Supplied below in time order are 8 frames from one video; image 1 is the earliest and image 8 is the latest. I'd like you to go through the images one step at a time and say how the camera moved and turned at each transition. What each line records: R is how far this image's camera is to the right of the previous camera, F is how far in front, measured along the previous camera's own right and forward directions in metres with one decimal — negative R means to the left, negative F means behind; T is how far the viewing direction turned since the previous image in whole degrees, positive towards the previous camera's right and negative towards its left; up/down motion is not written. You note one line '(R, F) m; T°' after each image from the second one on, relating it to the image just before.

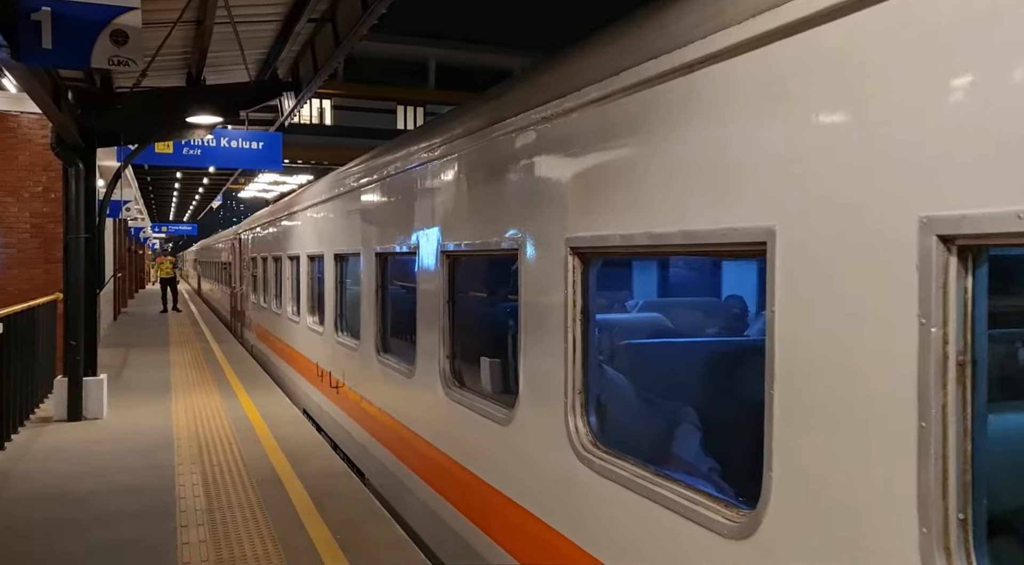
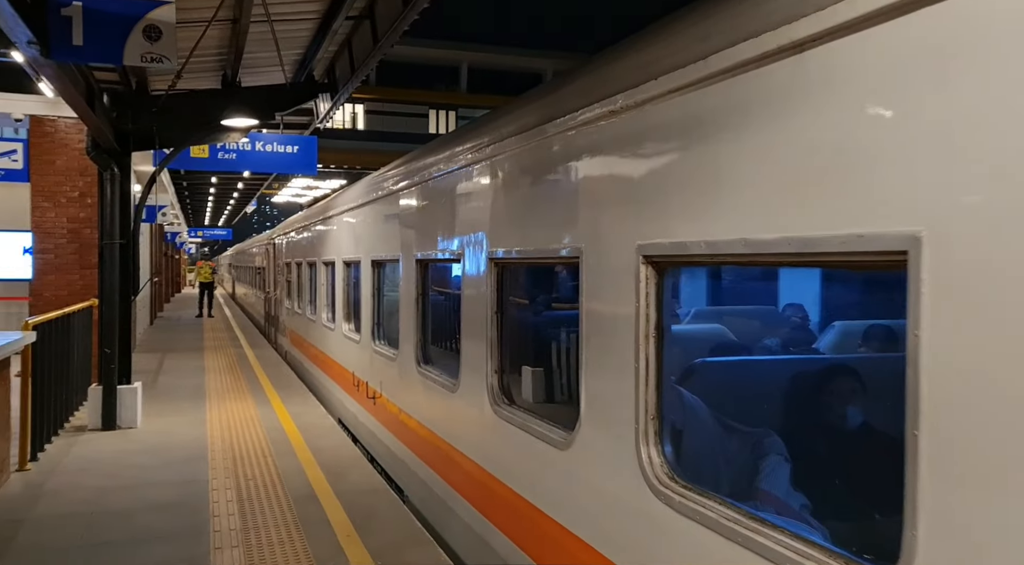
(-0.1, +0.3) m; -2°
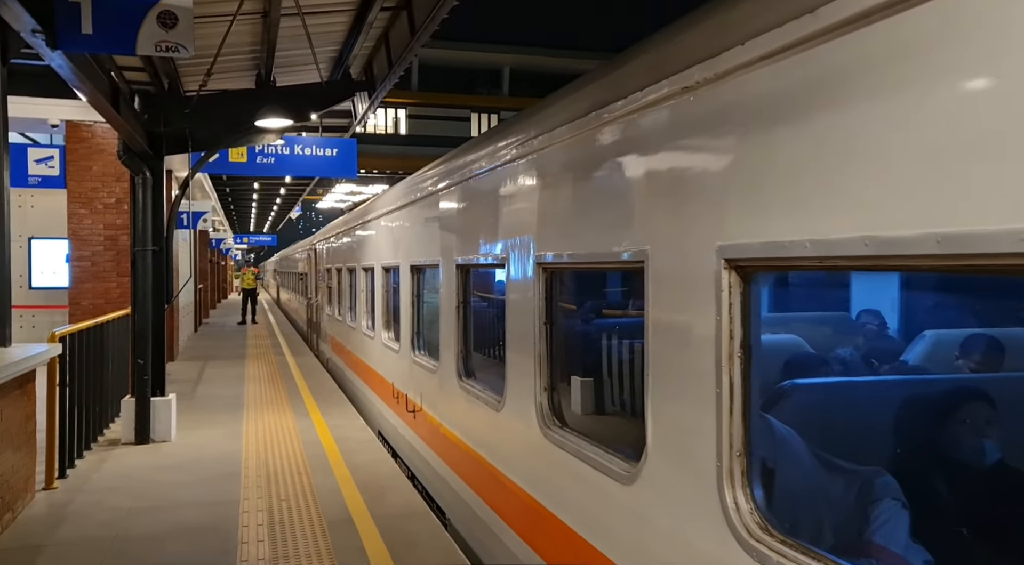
(0.0, +0.4) m; -3°
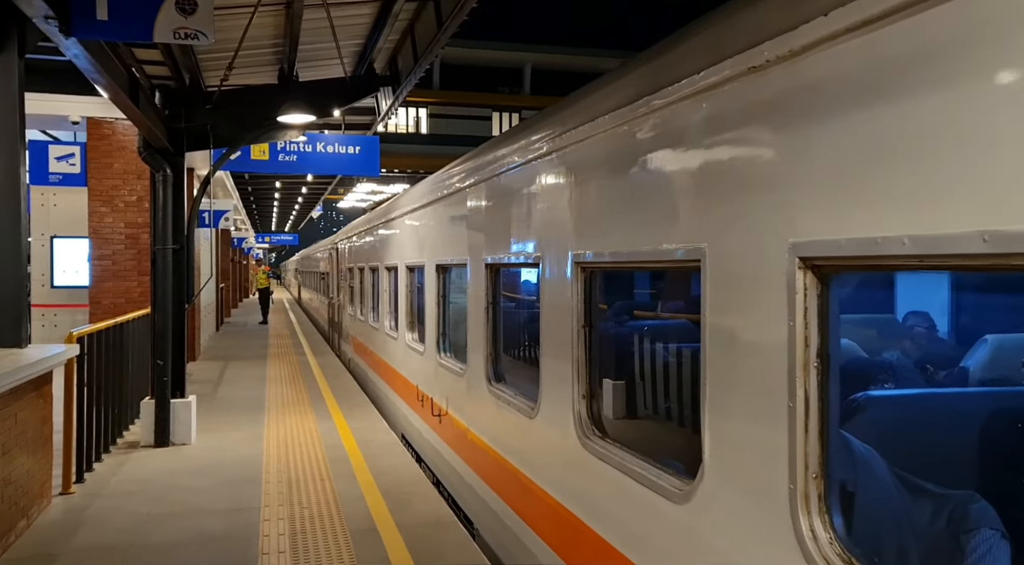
(-0.1, +0.2) m; -1°
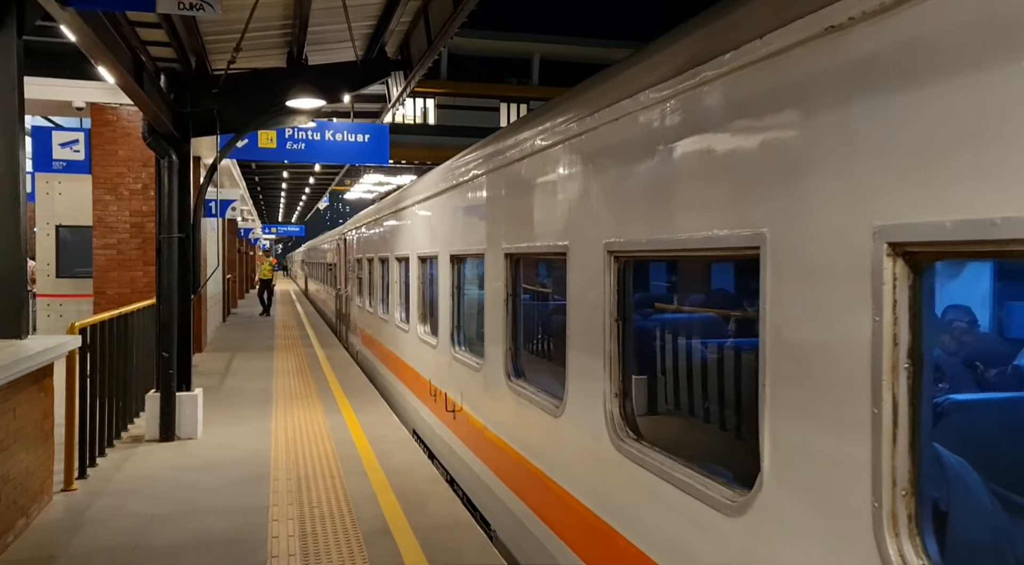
(-0.1, +0.2) m; 0°
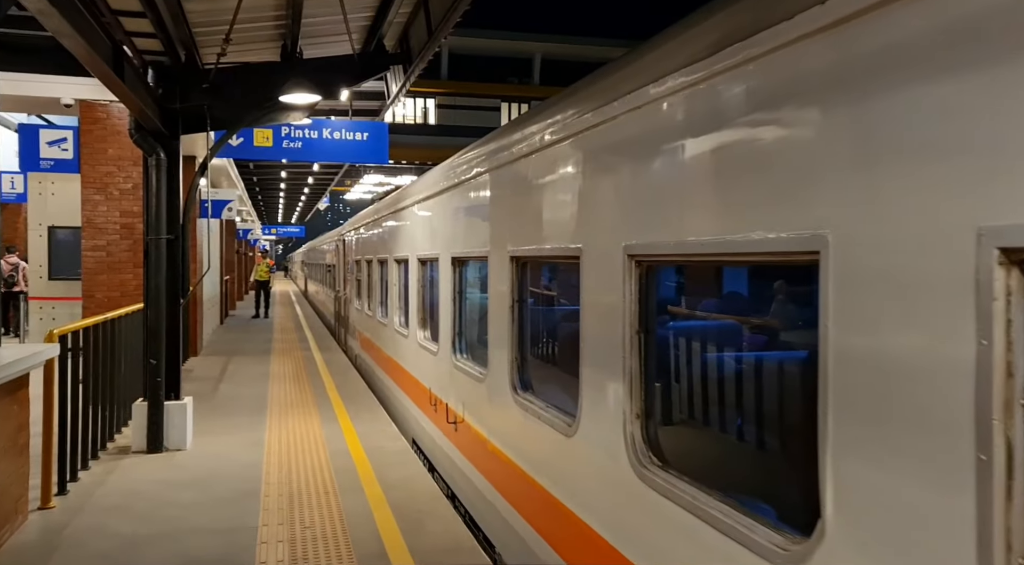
(0.0, +0.3) m; 0°
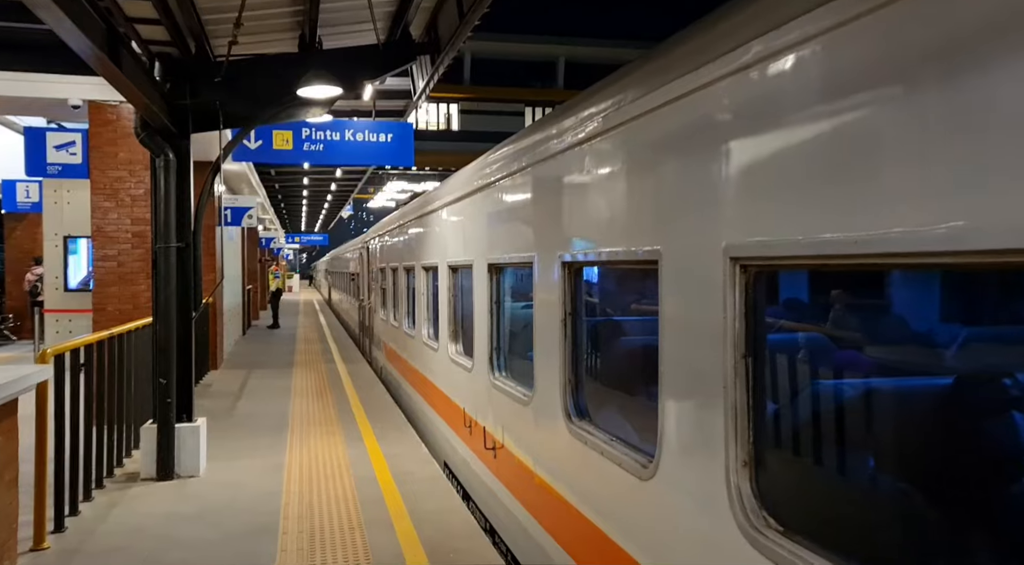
(-0.1, +0.5) m; -2°
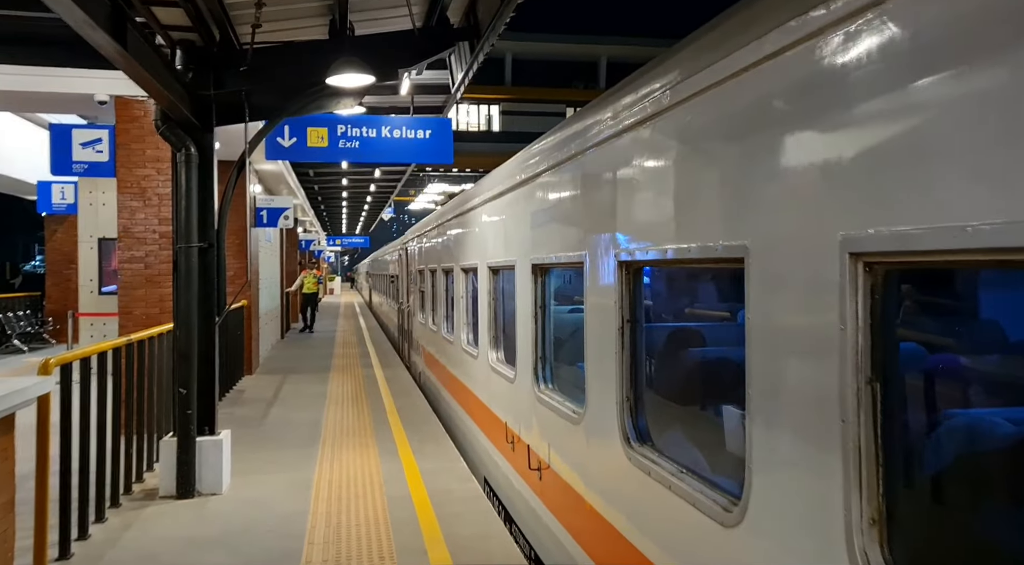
(0.0, +0.4) m; -3°
